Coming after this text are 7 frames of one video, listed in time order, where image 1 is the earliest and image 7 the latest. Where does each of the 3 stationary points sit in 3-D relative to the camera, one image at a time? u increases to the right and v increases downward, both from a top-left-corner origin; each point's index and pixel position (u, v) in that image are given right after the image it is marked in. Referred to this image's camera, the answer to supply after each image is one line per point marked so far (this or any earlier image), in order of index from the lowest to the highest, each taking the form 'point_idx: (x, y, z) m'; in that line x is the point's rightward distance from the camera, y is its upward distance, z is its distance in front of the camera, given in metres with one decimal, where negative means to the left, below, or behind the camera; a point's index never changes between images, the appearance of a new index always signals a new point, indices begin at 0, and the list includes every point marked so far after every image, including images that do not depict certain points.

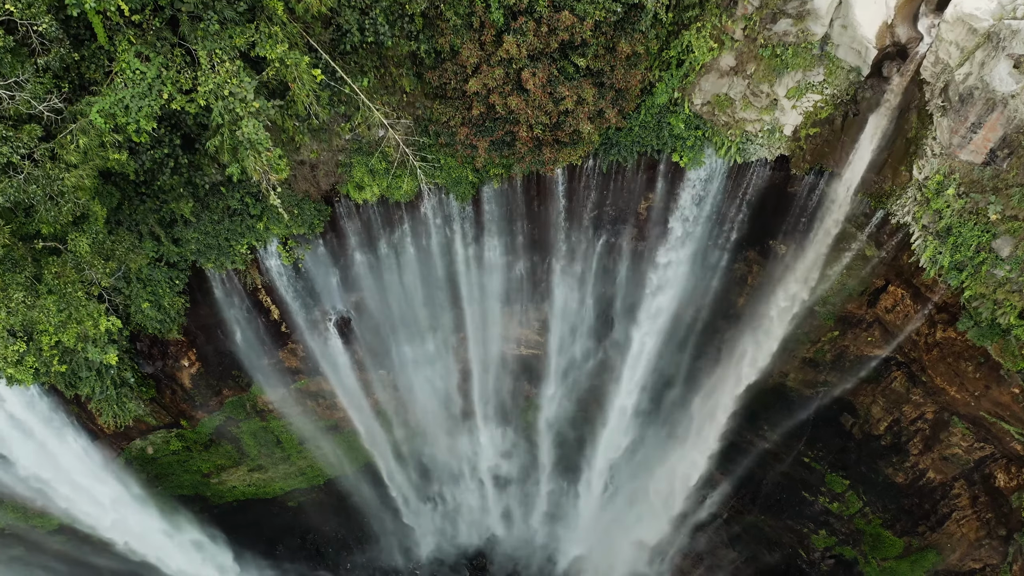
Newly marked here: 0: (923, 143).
0: (+6.4, +2.3, +8.5) m
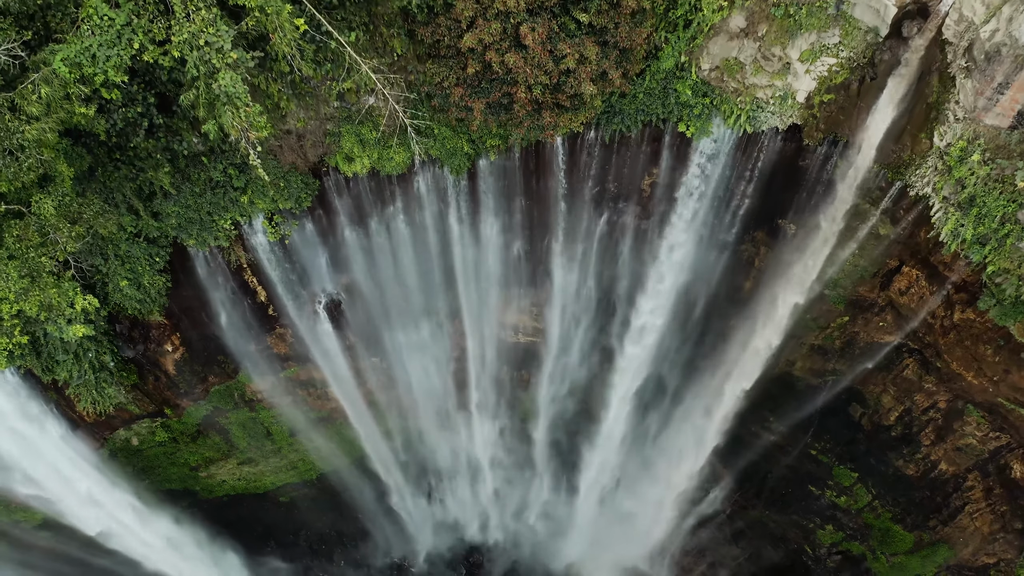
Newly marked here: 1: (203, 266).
0: (+6.4, +2.7, +8.1) m
1: (-5.7, +0.4, +10.1) m
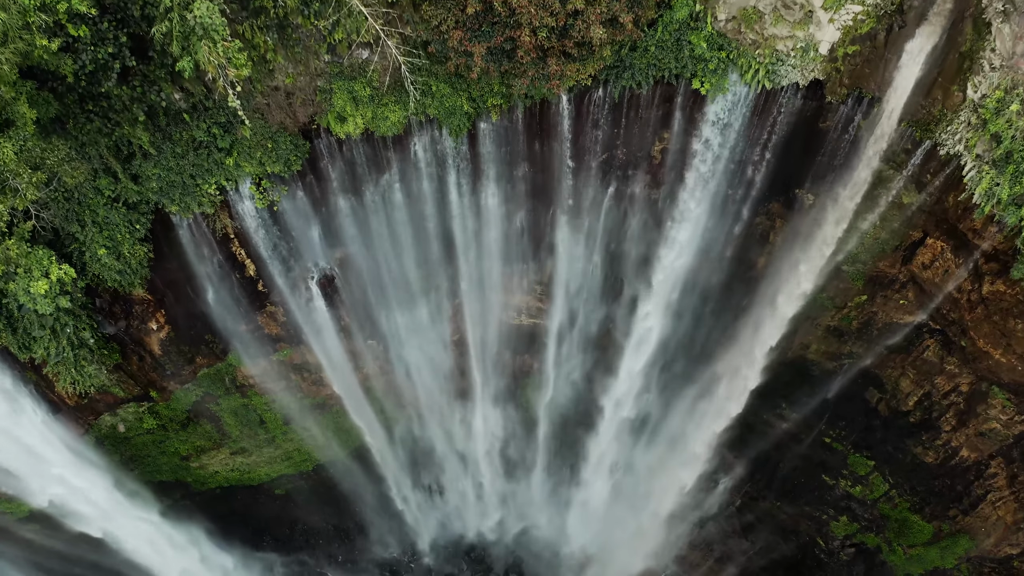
0: (+6.4, +3.2, +7.5) m
1: (-5.7, +0.9, +9.6) m
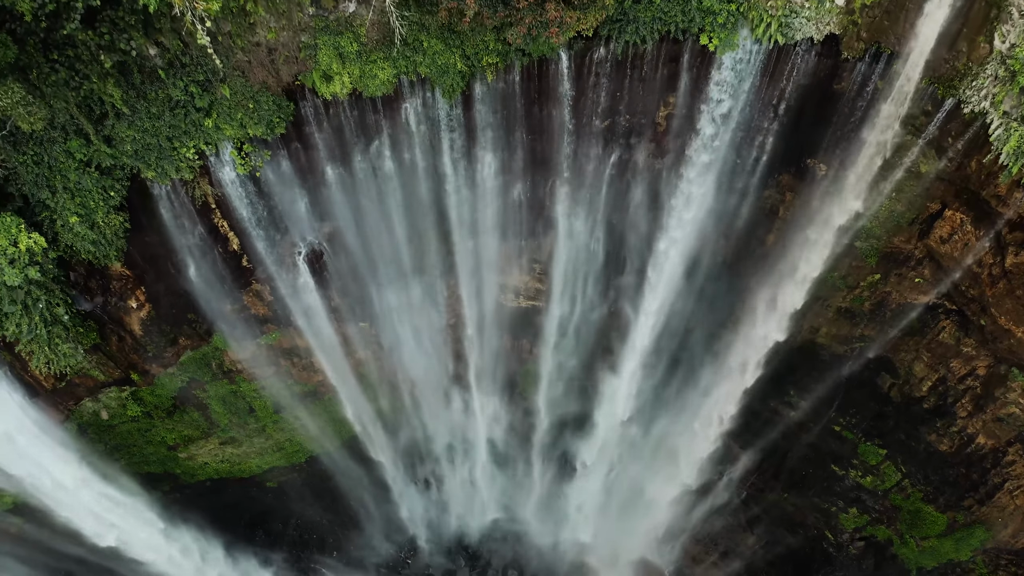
0: (+6.4, +3.6, +7.0) m
1: (-5.7, +1.3, +9.1) m
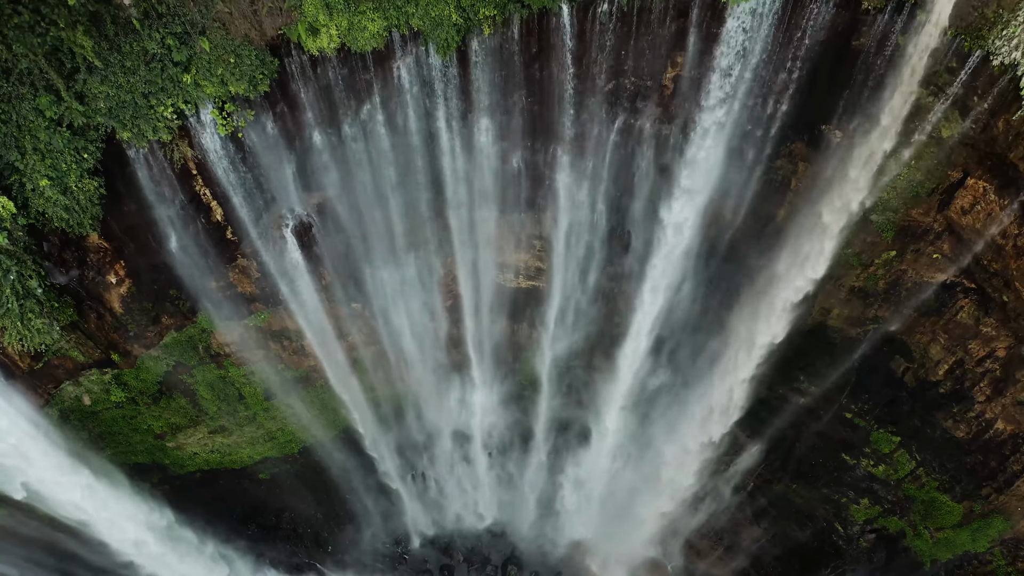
0: (+6.3, +4.1, +6.6) m
1: (-5.8, +1.8, +8.6) m
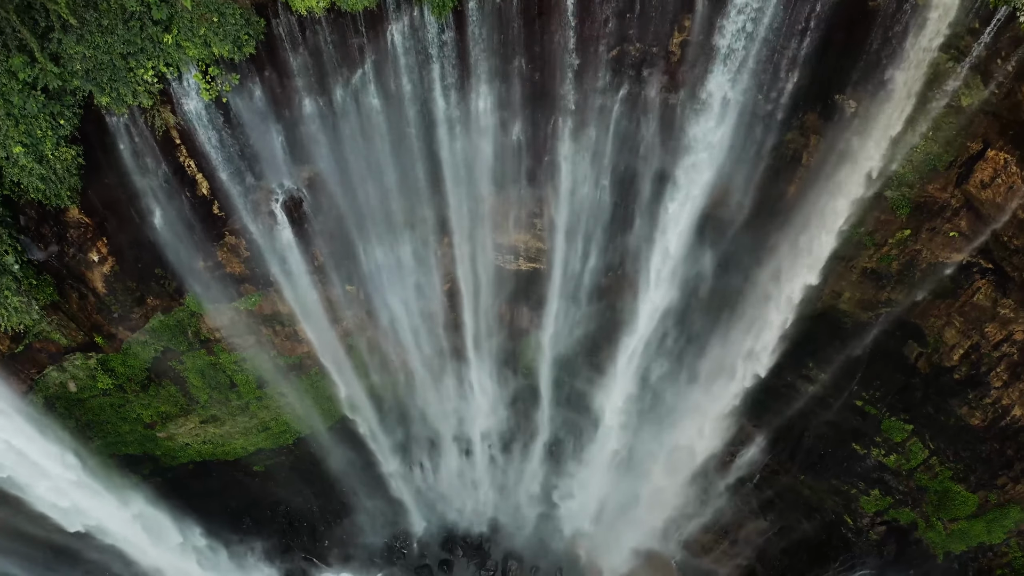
0: (+6.3, +4.4, +6.2) m
1: (-5.8, +2.1, +8.2) m
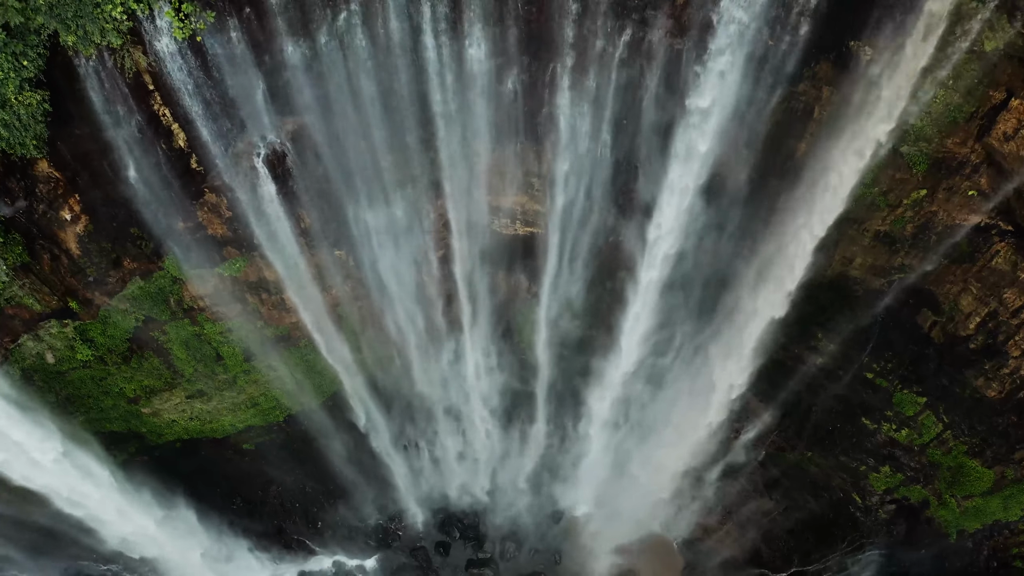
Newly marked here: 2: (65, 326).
0: (+6.3, +5.1, +5.6) m
1: (-5.8, +2.7, +7.7) m
2: (-7.8, -0.7, +9.5) m
